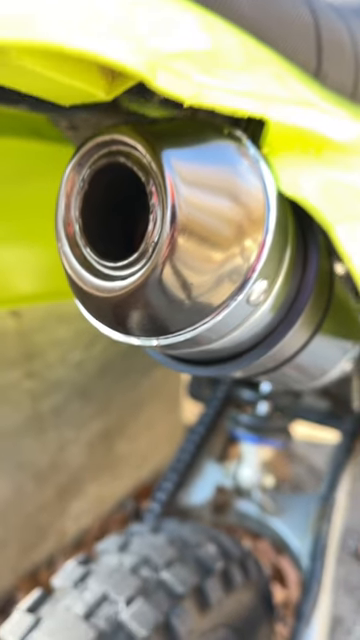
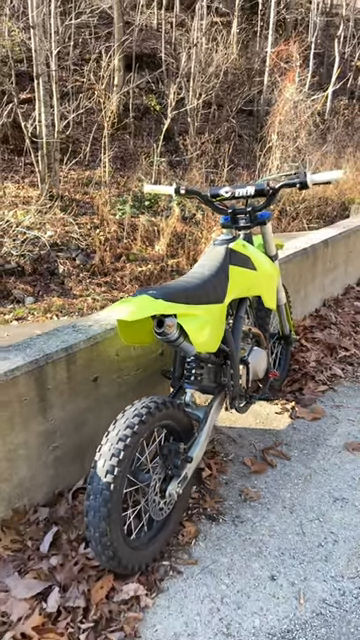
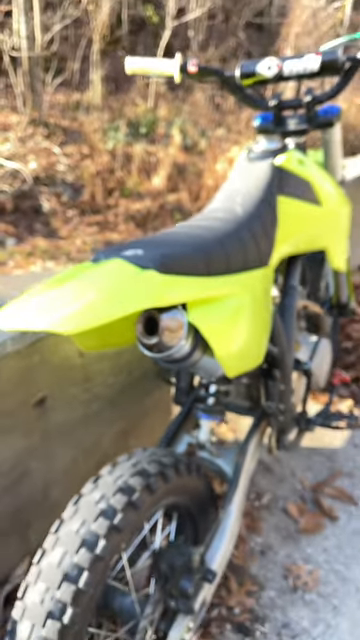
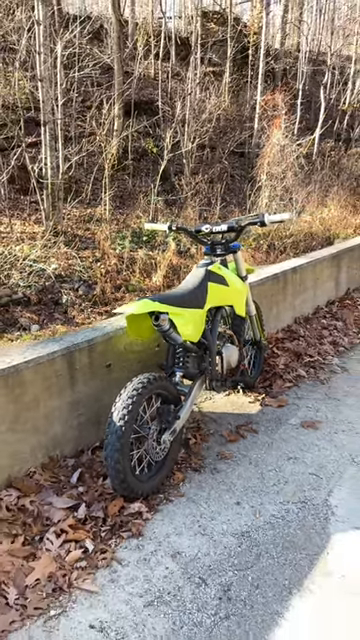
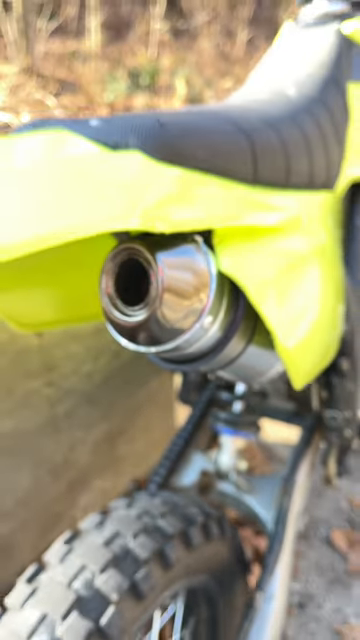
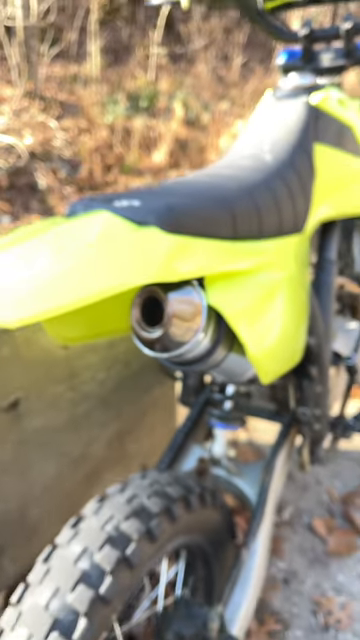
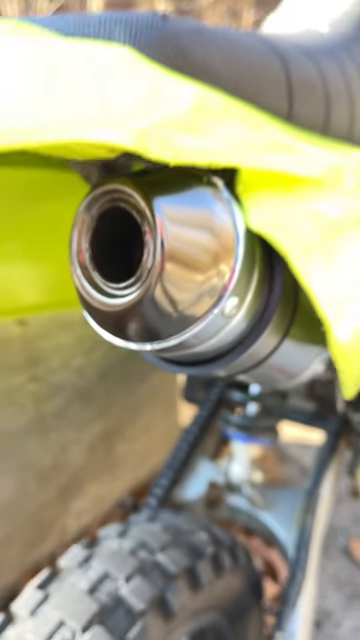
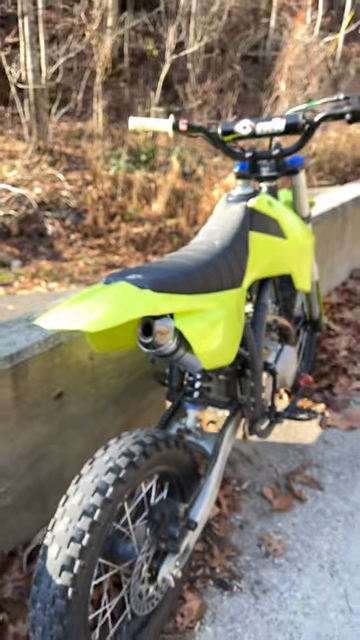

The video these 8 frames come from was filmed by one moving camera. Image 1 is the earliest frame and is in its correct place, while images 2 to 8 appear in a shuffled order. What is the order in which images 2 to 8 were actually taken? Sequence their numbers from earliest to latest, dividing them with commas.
7, 5, 6, 3, 8, 2, 4
